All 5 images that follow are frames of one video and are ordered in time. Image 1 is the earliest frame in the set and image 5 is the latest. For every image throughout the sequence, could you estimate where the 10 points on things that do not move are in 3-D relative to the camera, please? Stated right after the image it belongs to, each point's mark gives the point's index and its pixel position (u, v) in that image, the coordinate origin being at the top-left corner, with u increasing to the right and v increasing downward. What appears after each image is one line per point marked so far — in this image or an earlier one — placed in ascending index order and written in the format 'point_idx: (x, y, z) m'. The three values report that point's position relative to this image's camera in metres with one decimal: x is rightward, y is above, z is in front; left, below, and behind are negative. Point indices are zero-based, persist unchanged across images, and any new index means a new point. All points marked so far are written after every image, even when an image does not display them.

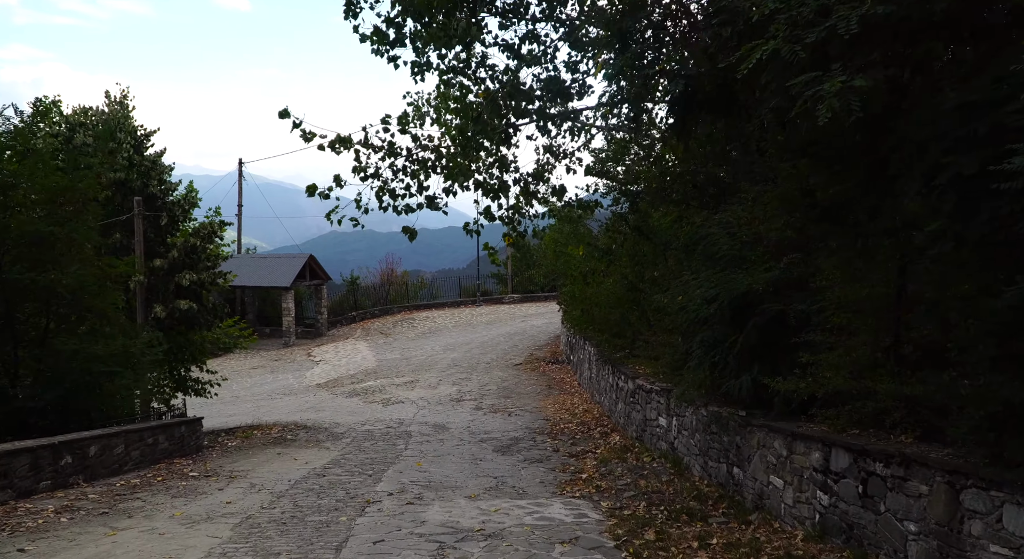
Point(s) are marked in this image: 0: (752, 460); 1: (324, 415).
0: (+2.1, -1.6, +7.2) m
1: (-4.1, -3.0, +17.6) m
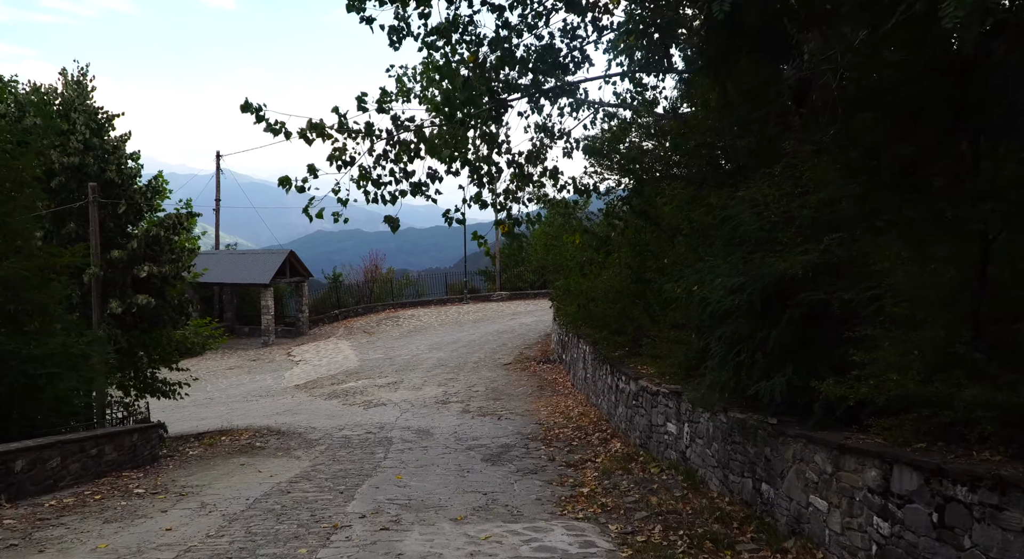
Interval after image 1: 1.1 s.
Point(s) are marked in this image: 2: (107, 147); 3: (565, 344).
0: (+2.1, -1.5, +6.1) m
1: (-4.4, -2.9, +16.5) m
2: (-6.9, +2.2, +13.6) m
3: (+1.3, -1.5, +19.1) m
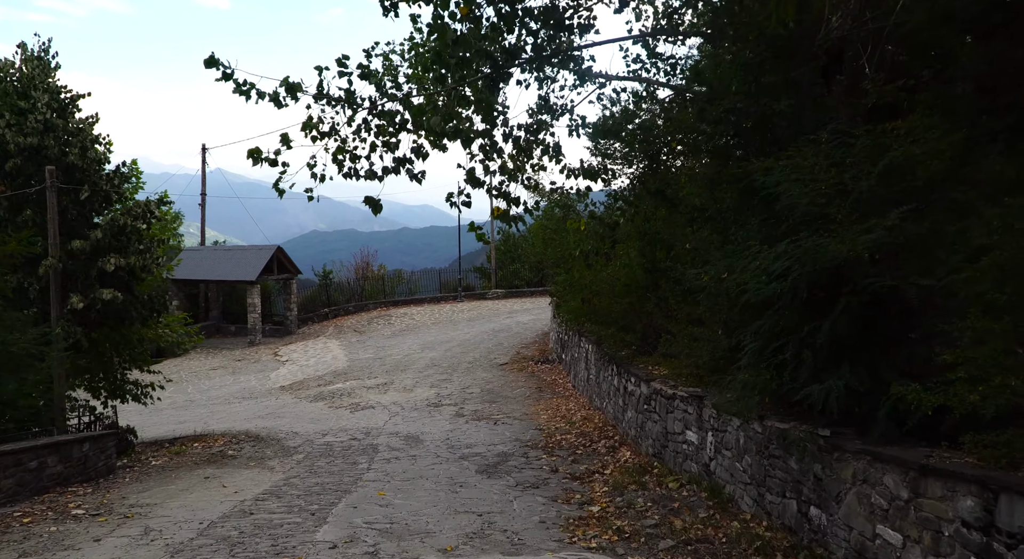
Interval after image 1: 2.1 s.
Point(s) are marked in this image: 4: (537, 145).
0: (+2.1, -1.4, +5.1) m
1: (-4.4, -2.8, +15.4) m
2: (-6.9, +2.4, +12.5) m
3: (+1.2, -1.4, +18.0) m
4: (+0.3, +1.7, +9.7) m
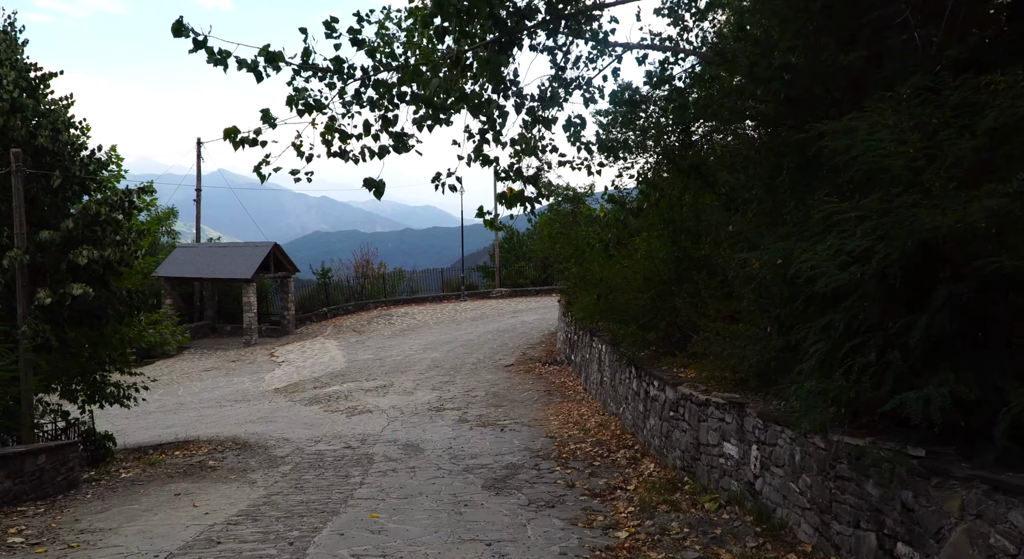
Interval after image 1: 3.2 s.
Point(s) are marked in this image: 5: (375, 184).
0: (+2.2, -1.3, +4.0) m
1: (-4.3, -2.7, +14.4) m
2: (-6.8, +2.4, +11.5) m
3: (+1.3, -1.4, +17.0) m
4: (+0.4, +1.8, +8.7) m
5: (-1.4, +0.9, +7.7) m
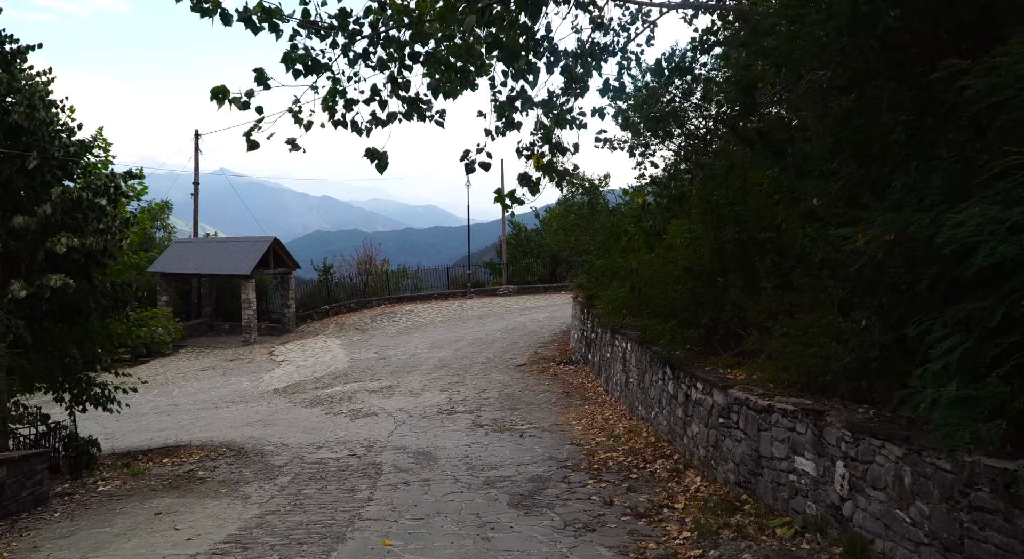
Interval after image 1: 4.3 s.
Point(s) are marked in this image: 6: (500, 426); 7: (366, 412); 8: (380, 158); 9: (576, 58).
0: (+2.4, -1.2, +3.0) m
1: (-4.0, -2.6, +13.4) m
2: (-6.5, +2.6, +10.5) m
3: (+1.6, -1.2, +16.0) m
4: (+0.7, +1.9, +7.7) m
5: (-1.1, +1.0, +6.7) m
6: (-0.2, -2.1, +11.7) m
7: (-2.7, -2.4, +14.7) m
8: (-1.1, +1.0, +6.5) m
9: (+0.6, +2.0, +7.7) m
